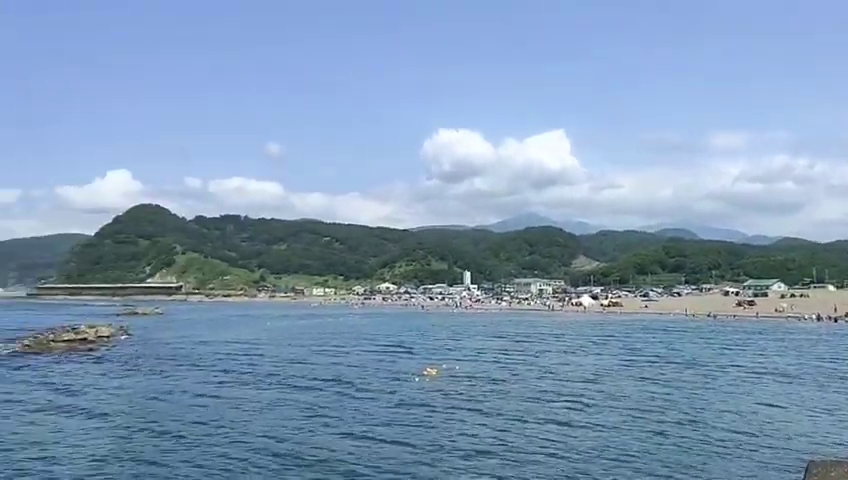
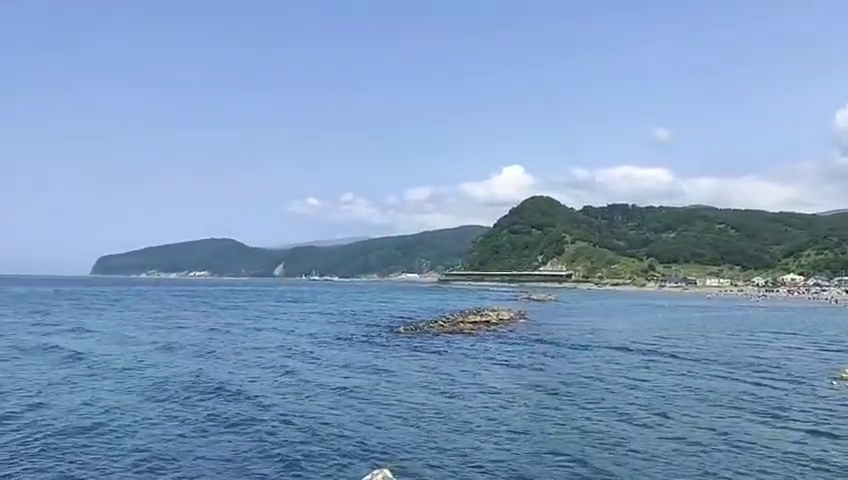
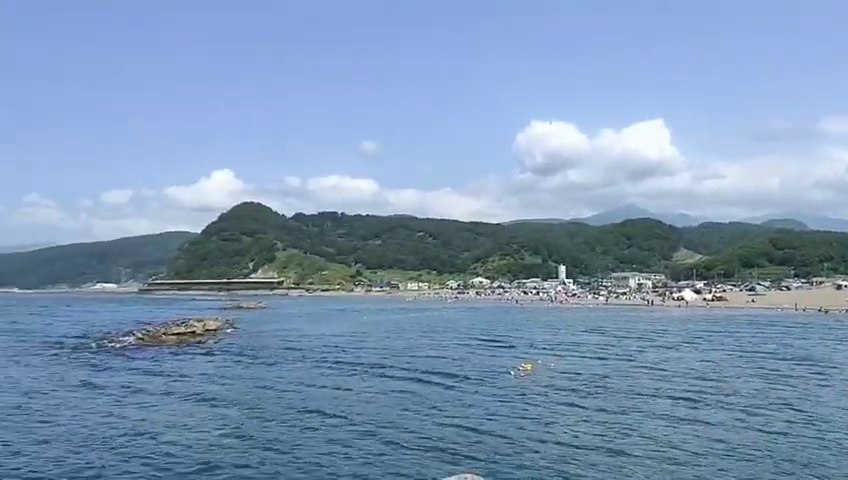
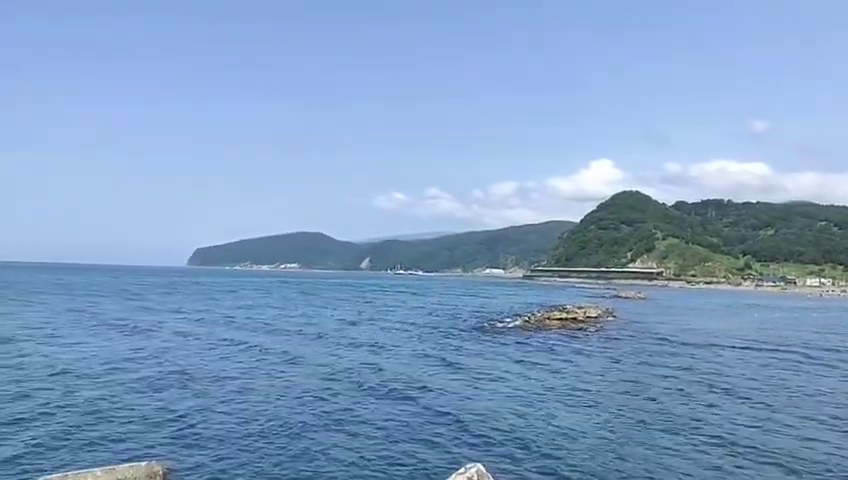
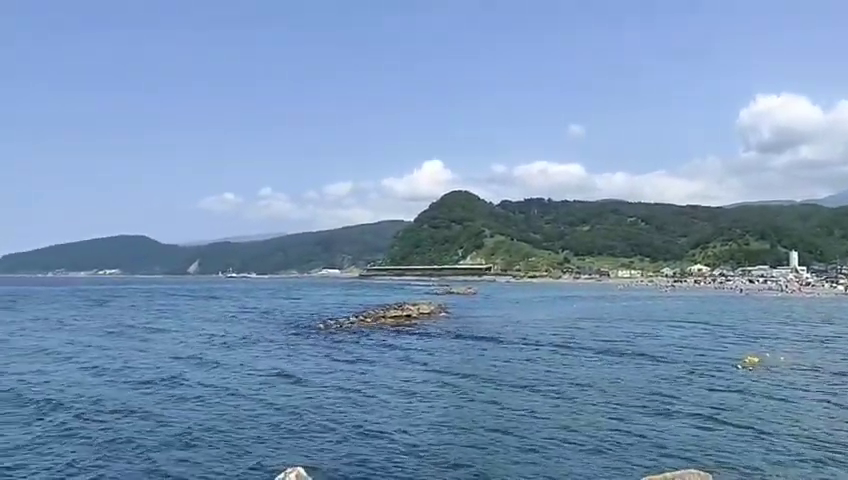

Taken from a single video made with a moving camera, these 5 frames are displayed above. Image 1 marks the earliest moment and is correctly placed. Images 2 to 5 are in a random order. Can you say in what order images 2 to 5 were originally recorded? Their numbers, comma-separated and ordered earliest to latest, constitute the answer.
3, 5, 2, 4
